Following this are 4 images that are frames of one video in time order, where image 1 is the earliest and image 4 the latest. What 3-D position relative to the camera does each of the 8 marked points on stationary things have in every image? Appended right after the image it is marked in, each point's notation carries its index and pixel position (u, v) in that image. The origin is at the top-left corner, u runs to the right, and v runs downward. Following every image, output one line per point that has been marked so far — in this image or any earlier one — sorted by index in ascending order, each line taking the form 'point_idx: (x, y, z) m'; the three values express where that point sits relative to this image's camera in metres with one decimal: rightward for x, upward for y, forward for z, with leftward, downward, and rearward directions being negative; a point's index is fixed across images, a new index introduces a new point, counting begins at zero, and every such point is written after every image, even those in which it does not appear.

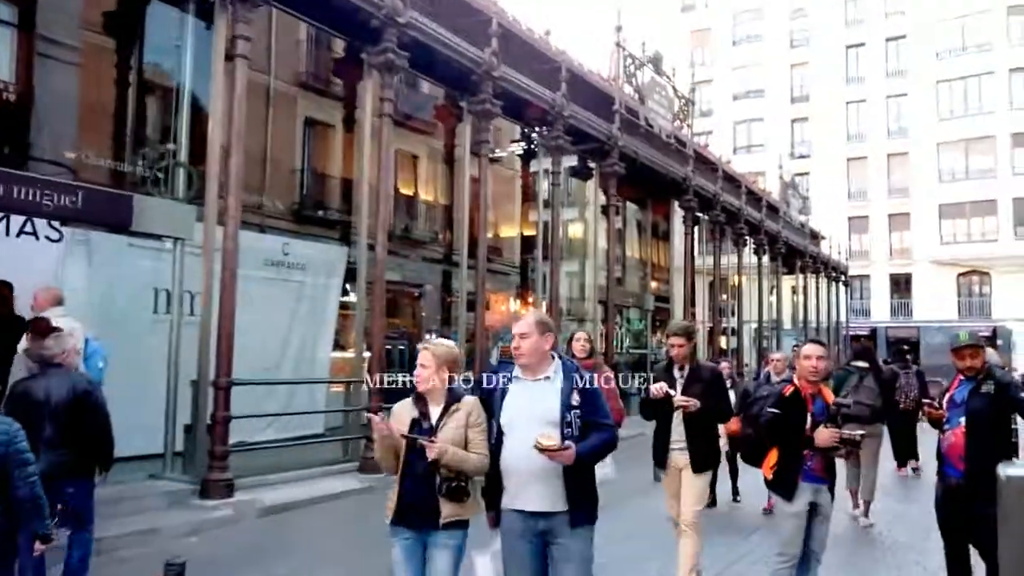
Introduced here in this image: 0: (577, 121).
0: (+1.2, +3.1, +15.7) m
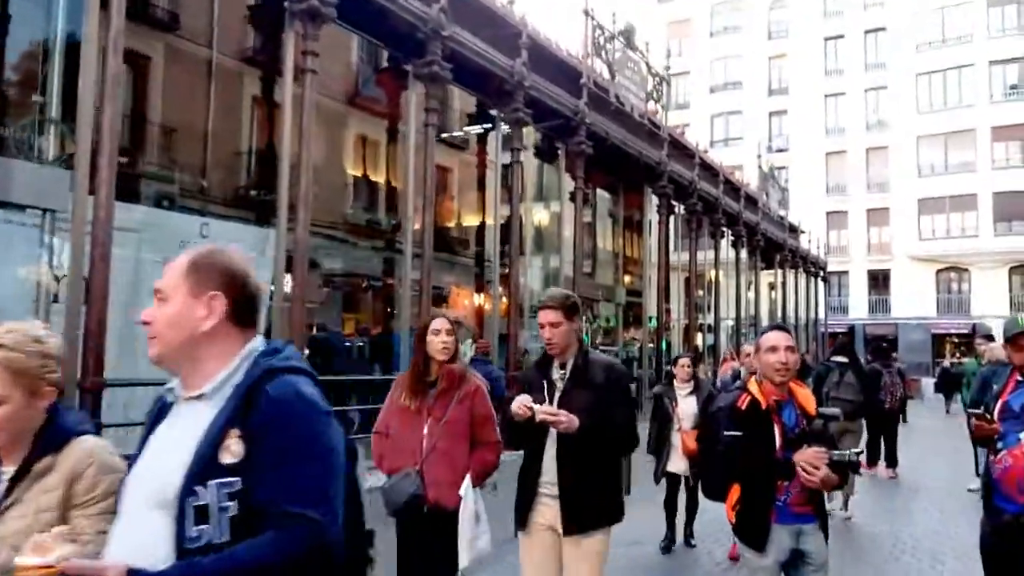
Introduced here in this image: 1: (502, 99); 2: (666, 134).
0: (+0.4, +3.3, +14.3) m
1: (-0.2, +3.1, +14.0) m
2: (+3.5, +3.5, +19.4) m
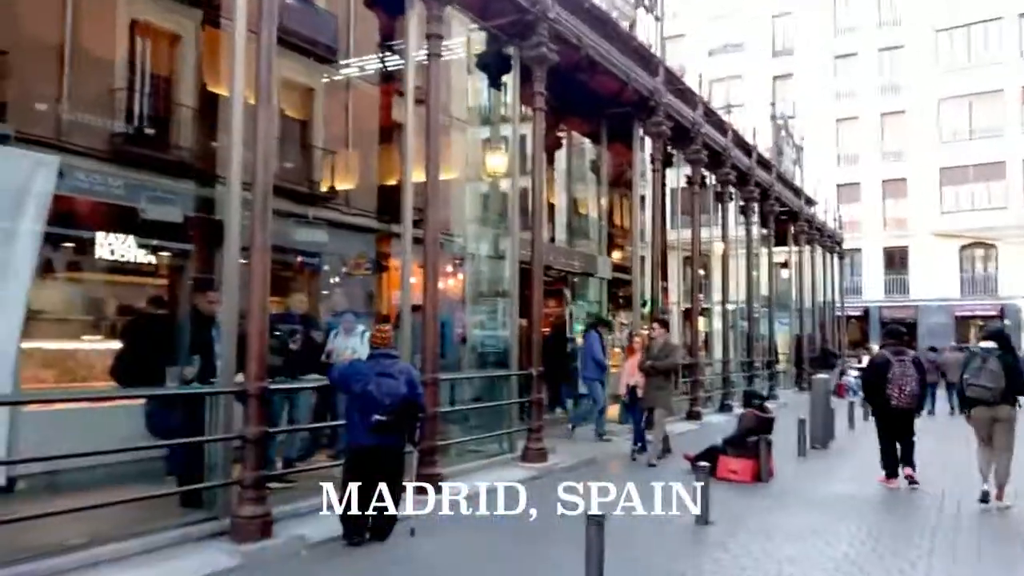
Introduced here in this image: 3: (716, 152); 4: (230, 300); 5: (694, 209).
0: (-0.4, +3.7, +9.9) m
1: (-1.0, +3.5, +9.6) m
2: (+2.6, +4.0, +14.9) m
3: (+4.6, +3.0, +19.1) m
4: (-2.2, -0.1, +6.8) m
5: (+3.9, +1.7, +18.5) m
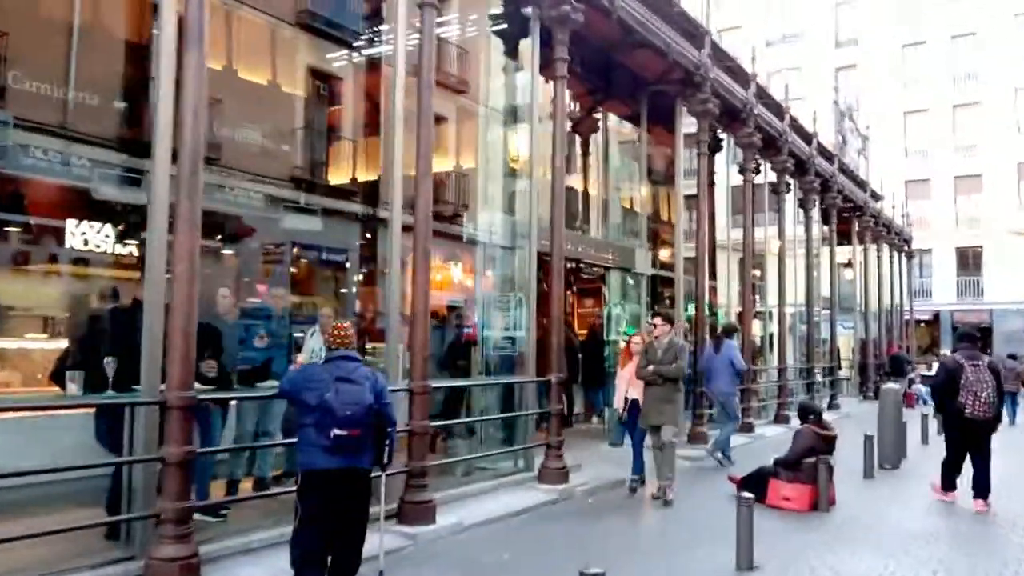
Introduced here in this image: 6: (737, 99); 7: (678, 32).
0: (-0.3, +3.8, +8.5) m
1: (-0.9, +3.6, +8.3) m
2: (+3.1, +4.0, +13.4) m
3: (+5.3, +3.1, +17.4) m
4: (-2.3, 0.0, +5.6) m
5: (+4.6, +1.7, +16.9) m
6: (+4.0, +3.3, +15.0) m
7: (+2.5, +3.8, +12.9) m
